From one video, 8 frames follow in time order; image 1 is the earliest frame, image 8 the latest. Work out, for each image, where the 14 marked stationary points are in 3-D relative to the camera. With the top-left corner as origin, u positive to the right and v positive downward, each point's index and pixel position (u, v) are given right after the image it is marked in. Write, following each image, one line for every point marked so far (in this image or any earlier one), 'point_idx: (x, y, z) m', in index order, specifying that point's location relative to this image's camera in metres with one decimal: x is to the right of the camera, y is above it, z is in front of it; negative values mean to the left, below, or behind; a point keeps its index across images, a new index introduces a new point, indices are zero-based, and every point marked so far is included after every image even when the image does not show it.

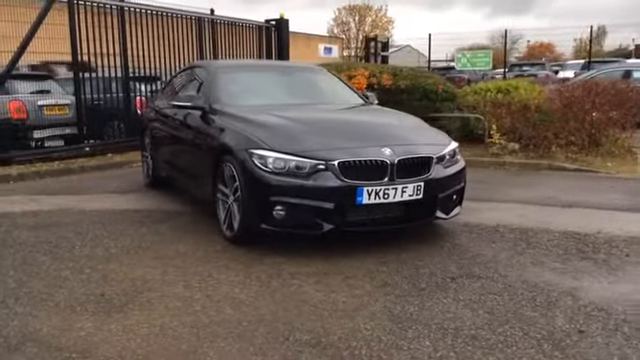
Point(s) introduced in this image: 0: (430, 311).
0: (+0.6, -0.8, +3.8) m
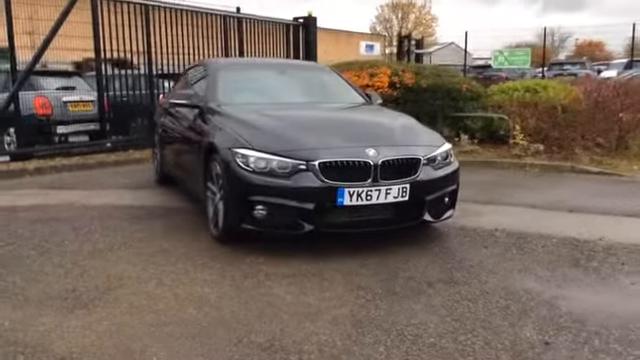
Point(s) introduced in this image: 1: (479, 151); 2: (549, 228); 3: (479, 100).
0: (+0.4, -0.8, +3.7) m
1: (+2.7, +0.5, +11.0) m
2: (+2.1, -0.4, +5.7) m
3: (+3.1, +1.5, +12.2) m
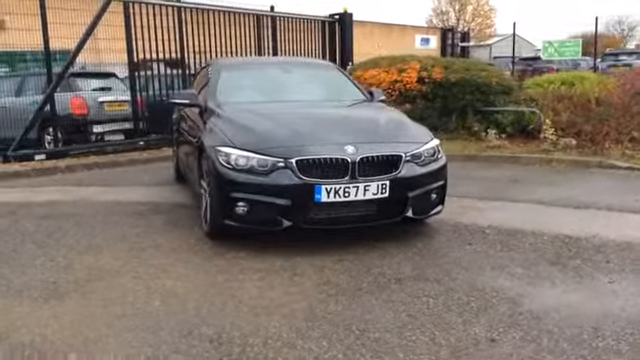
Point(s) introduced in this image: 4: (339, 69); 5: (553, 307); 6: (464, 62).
0: (+0.2, -0.8, +3.7) m
1: (+3.2, +0.6, +10.8) m
2: (+2.0, -0.4, +5.6) m
3: (+3.6, +1.6, +12.0) m
4: (+0.2, +1.2, +7.1) m
5: (+1.4, -0.8, +3.8) m
6: (+2.8, +2.3, +12.3) m
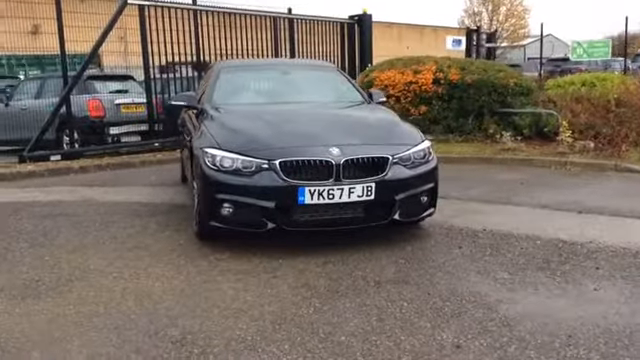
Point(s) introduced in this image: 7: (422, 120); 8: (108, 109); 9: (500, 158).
0: (0.0, -0.8, +3.7) m
1: (+3.4, +0.5, +10.6) m
2: (+1.9, -0.4, +5.5) m
3: (+3.8, +1.6, +11.8) m
4: (+0.2, +1.2, +7.0) m
5: (+1.2, -0.8, +3.7) m
6: (+3.1, +2.2, +12.1) m
7: (+2.0, +1.2, +12.3) m
8: (-3.8, +1.3, +11.4) m
9: (+2.9, +0.3, +10.1) m
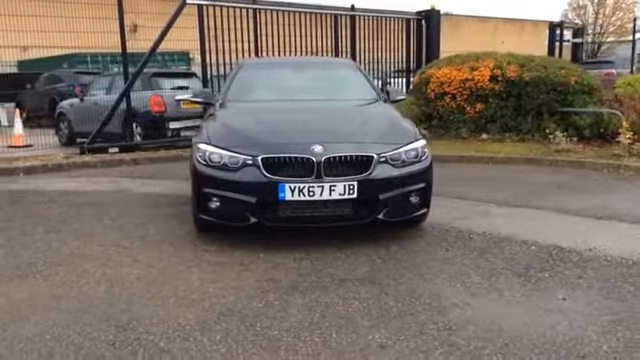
0: (-0.3, -0.8, +3.8) m
1: (+4.1, +0.5, +10.1) m
2: (+1.8, -0.5, +5.3) m
3: (+4.8, +1.5, +11.2) m
4: (+0.4, +1.2, +7.1) m
5: (+0.9, -0.8, +3.6) m
6: (+4.1, +2.2, +11.6) m
7: (+3.0, +1.2, +12.0) m
8: (-2.9, +1.4, +11.9) m
9: (+3.5, +0.3, +9.7) m
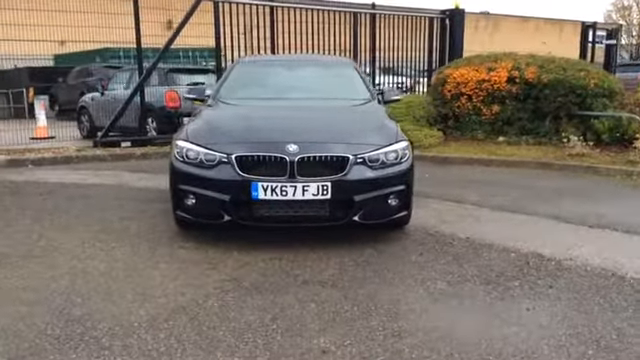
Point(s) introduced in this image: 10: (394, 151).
0: (-0.6, -0.8, +3.8) m
1: (+4.2, +0.4, +9.8) m
2: (+1.7, -0.5, +5.1) m
3: (+5.0, +1.4, +10.8) m
4: (+0.4, +1.2, +7.0) m
5: (+0.6, -0.8, +3.5) m
6: (+4.3, +2.1, +11.3) m
7: (+3.2, +1.1, +11.7) m
8: (-2.6, +1.5, +12.0) m
9: (+3.6, +0.2, +9.5) m
10: (+0.6, +0.2, +5.1) m
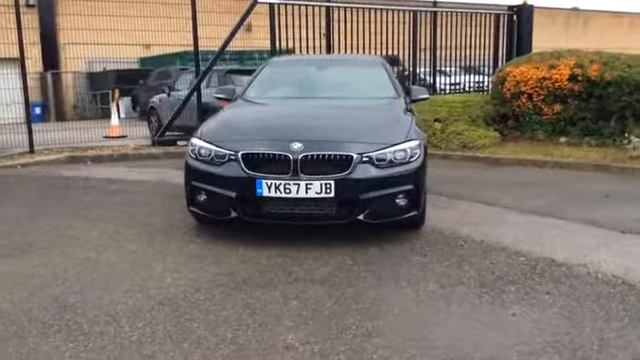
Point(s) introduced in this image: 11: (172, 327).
0: (-0.7, -0.7, +3.9) m
1: (+4.9, +0.3, +9.2) m
2: (+1.7, -0.5, +4.9) m
3: (+5.8, +1.3, +10.1) m
4: (+0.7, +1.2, +6.9) m
5: (+0.5, -0.8, +3.5) m
6: (+5.2, +2.1, +10.7) m
7: (+4.2, +1.1, +11.2) m
8: (-1.5, +1.6, +12.3) m
9: (+4.2, +0.2, +8.9) m
10: (+0.7, +0.2, +5.0) m
11: (-0.8, -0.8, +3.5) m
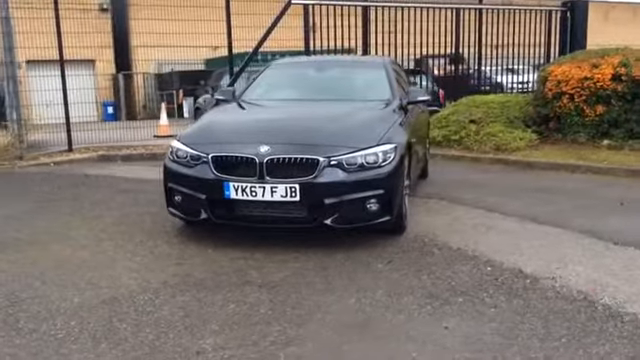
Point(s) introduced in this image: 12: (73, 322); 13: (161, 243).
0: (-1.1, -0.8, +3.9) m
1: (+5.1, +0.2, +8.6) m
2: (+1.5, -0.6, +4.7) m
3: (+6.1, +1.2, +9.3) m
4: (+0.7, +1.2, +6.8) m
5: (0.0, -0.8, +3.4) m
6: (+5.6, +2.0, +10.0) m
7: (+4.7, +1.0, +10.7) m
8: (-0.9, +1.6, +12.4) m
9: (+4.4, +0.1, +8.4) m
10: (+0.4, +0.2, +4.9) m
11: (-1.2, -0.8, +3.6) m
12: (-1.4, -0.8, +3.6) m
13: (-1.3, -0.5, +5.2) m
